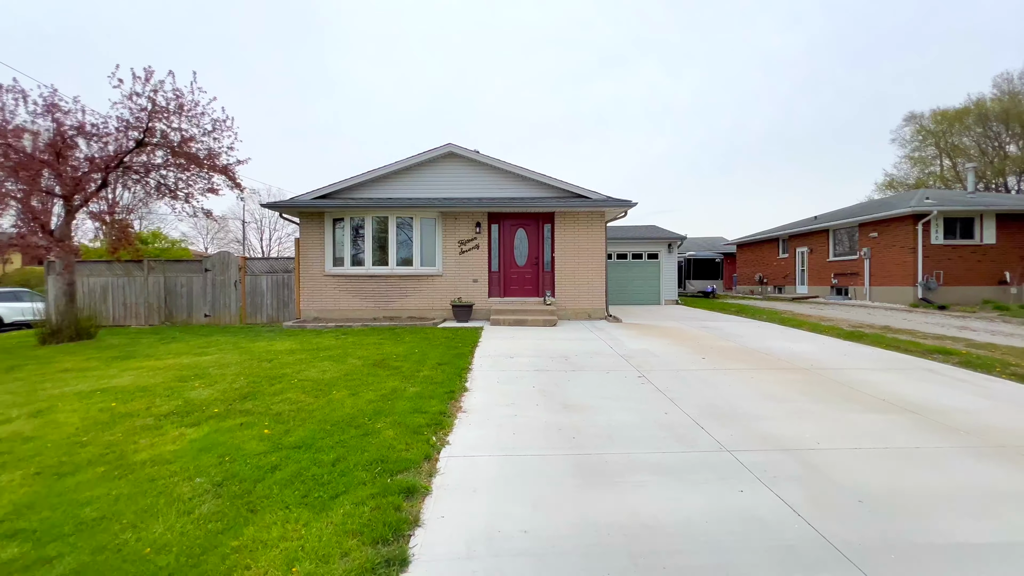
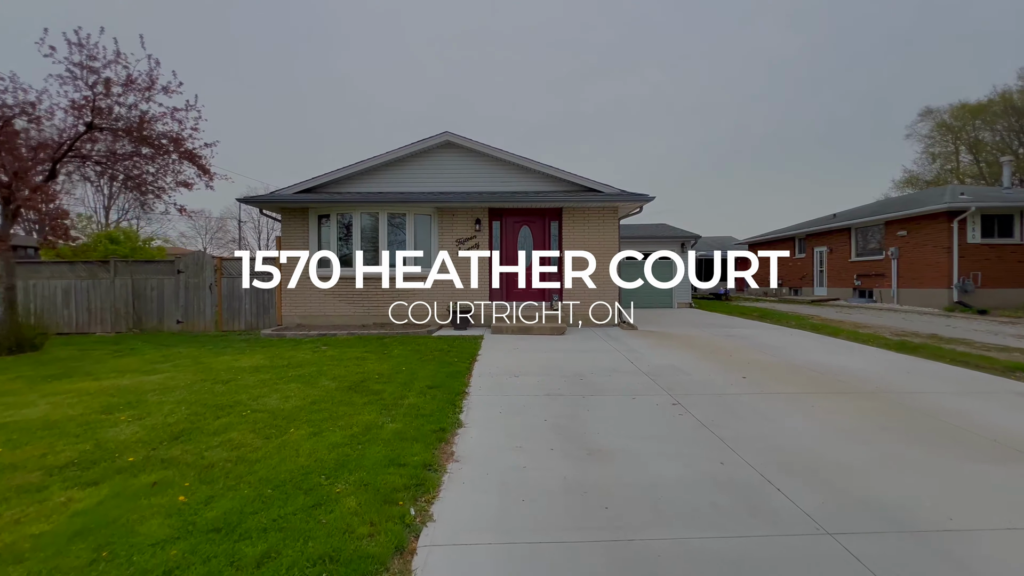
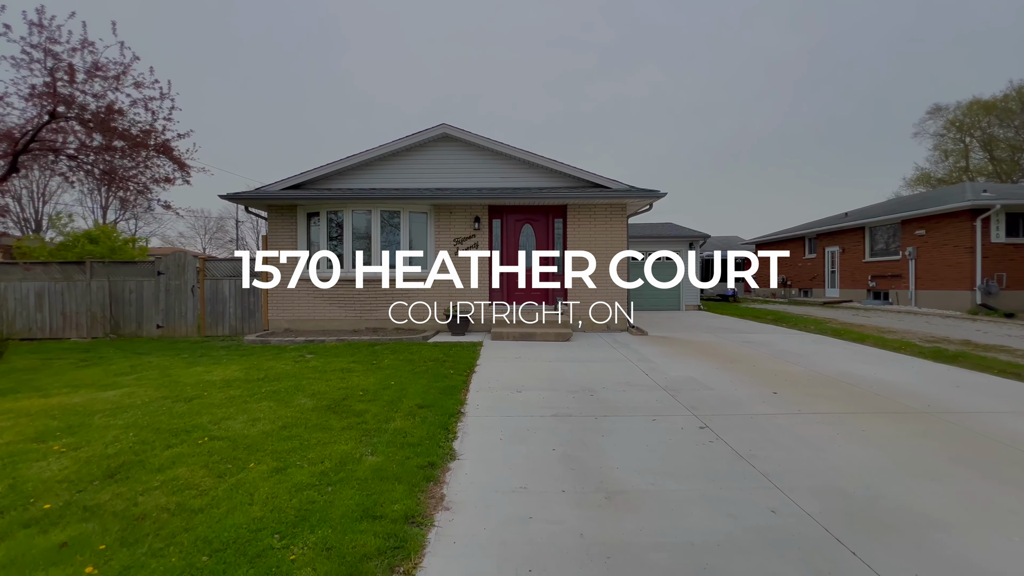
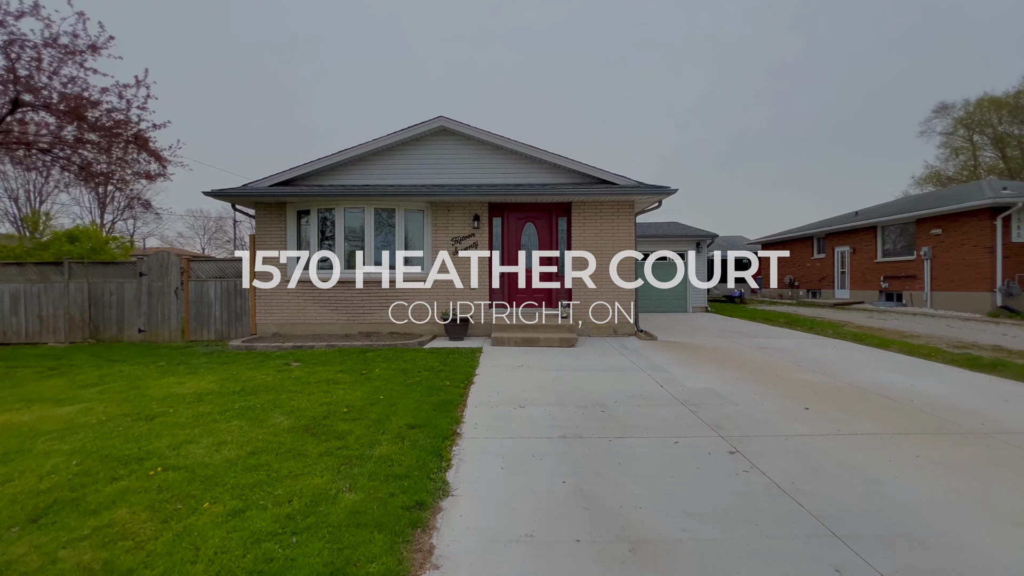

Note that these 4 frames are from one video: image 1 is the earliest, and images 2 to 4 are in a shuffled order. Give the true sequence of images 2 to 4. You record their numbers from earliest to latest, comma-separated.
2, 3, 4
